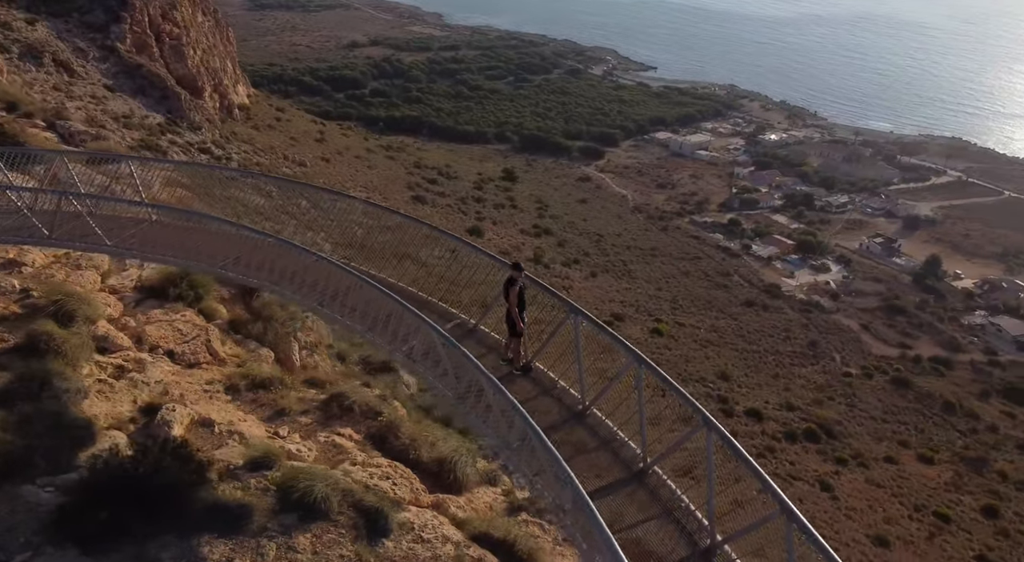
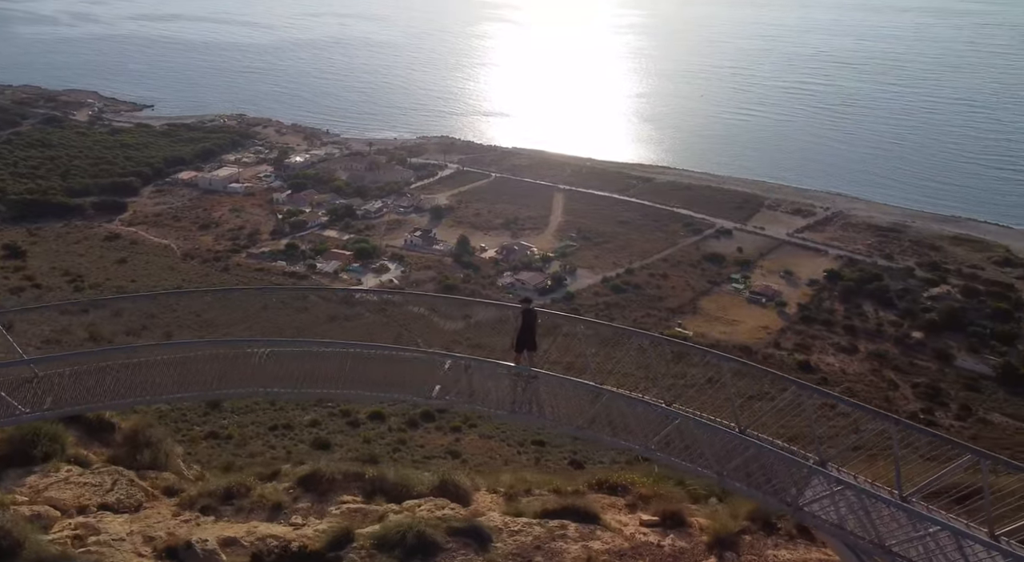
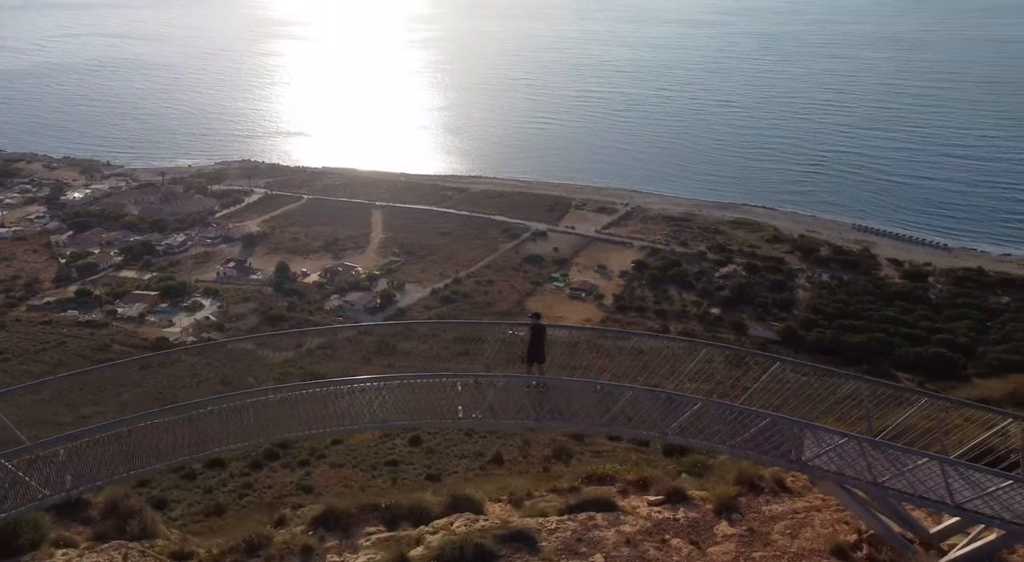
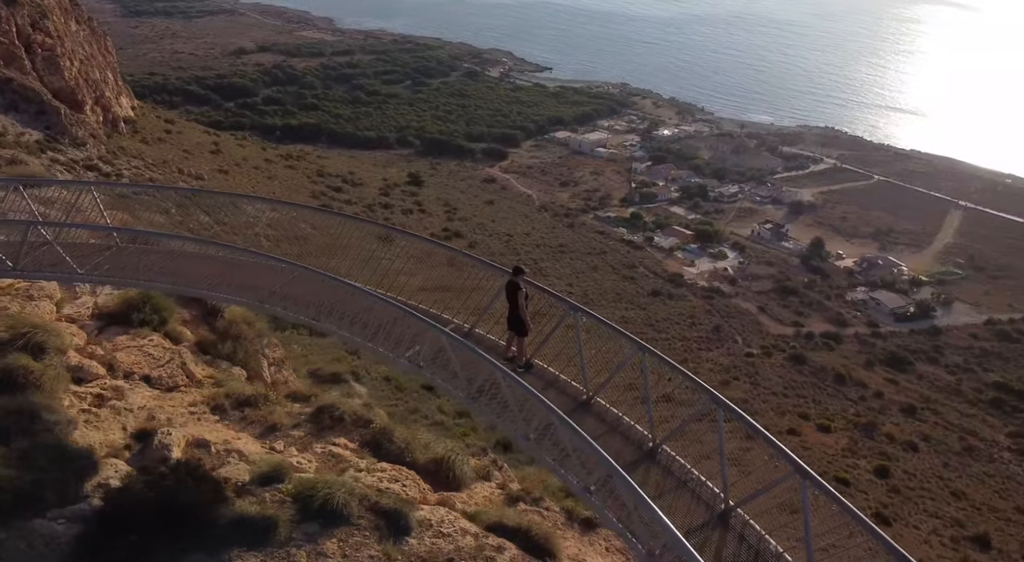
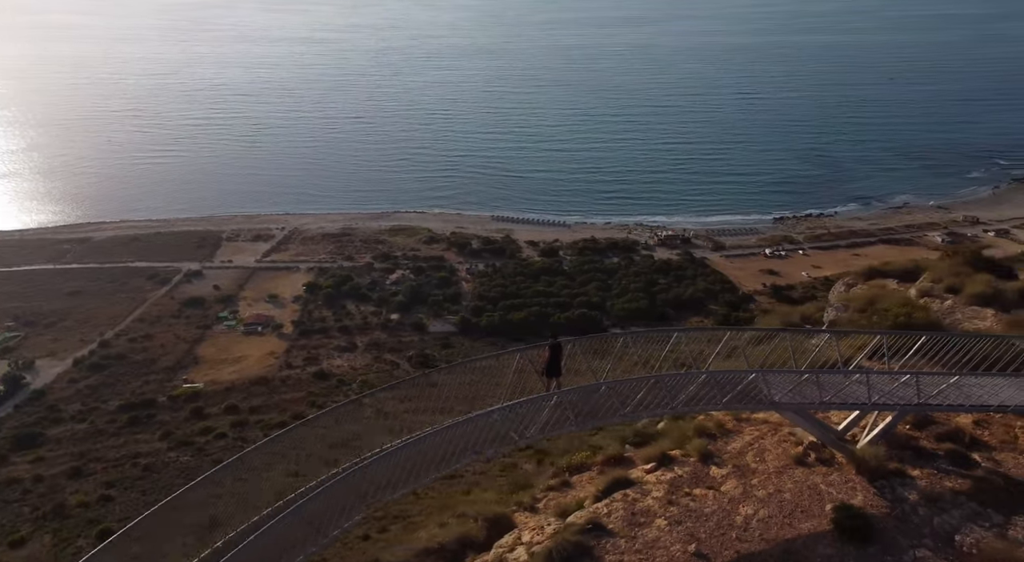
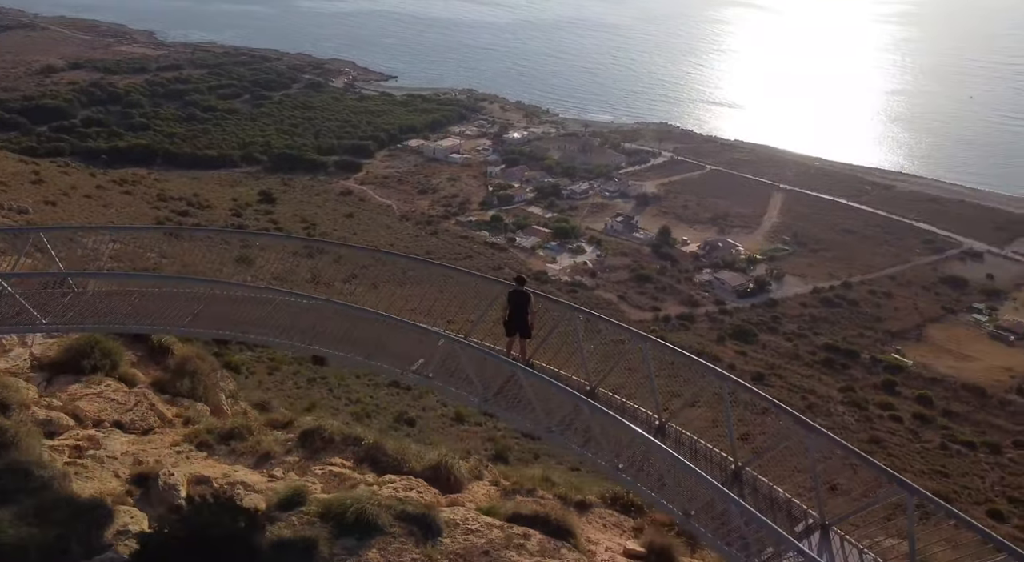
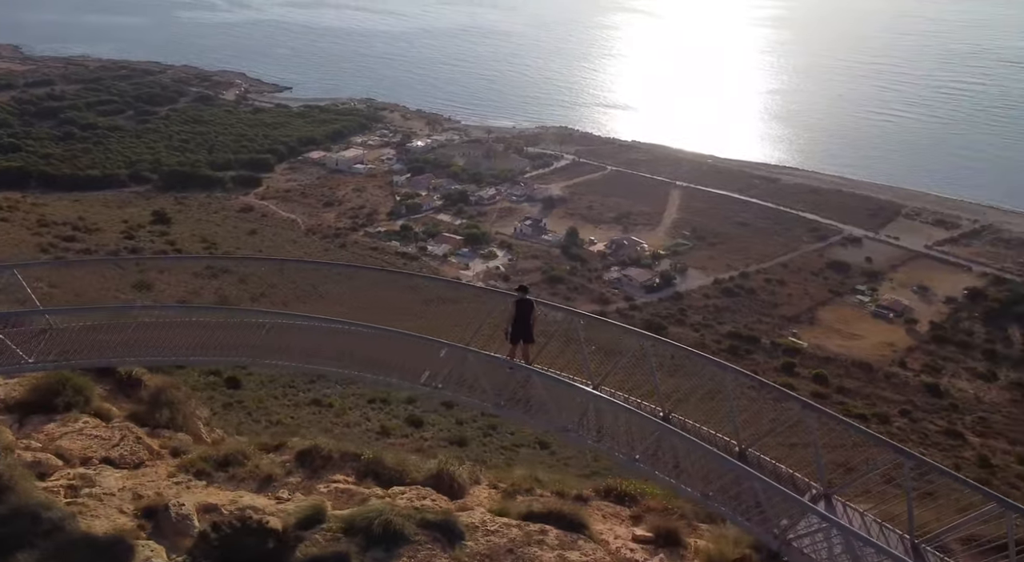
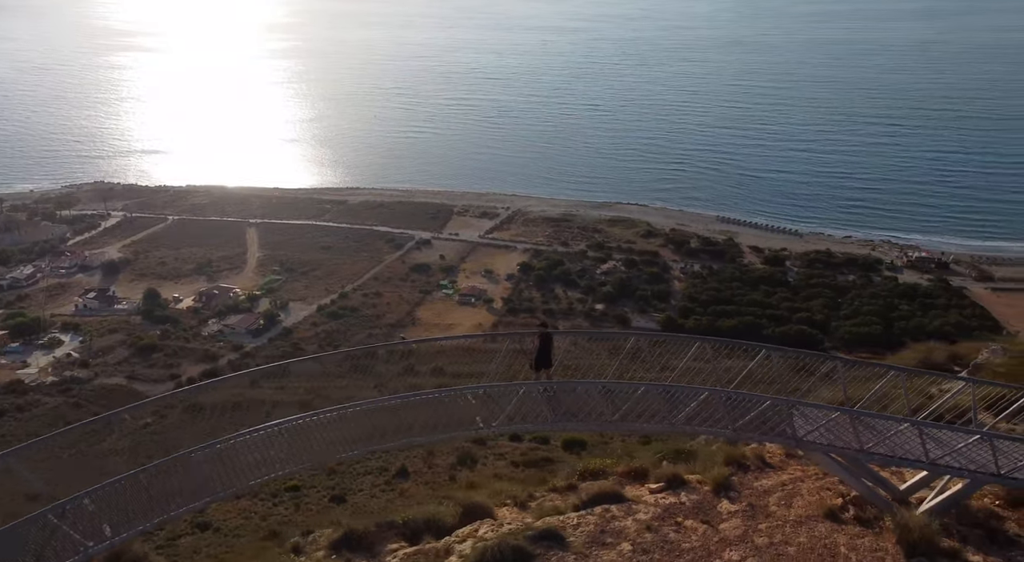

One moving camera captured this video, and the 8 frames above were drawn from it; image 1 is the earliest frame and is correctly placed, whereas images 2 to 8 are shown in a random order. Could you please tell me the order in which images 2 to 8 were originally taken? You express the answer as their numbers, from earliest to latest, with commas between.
4, 6, 7, 2, 3, 8, 5
